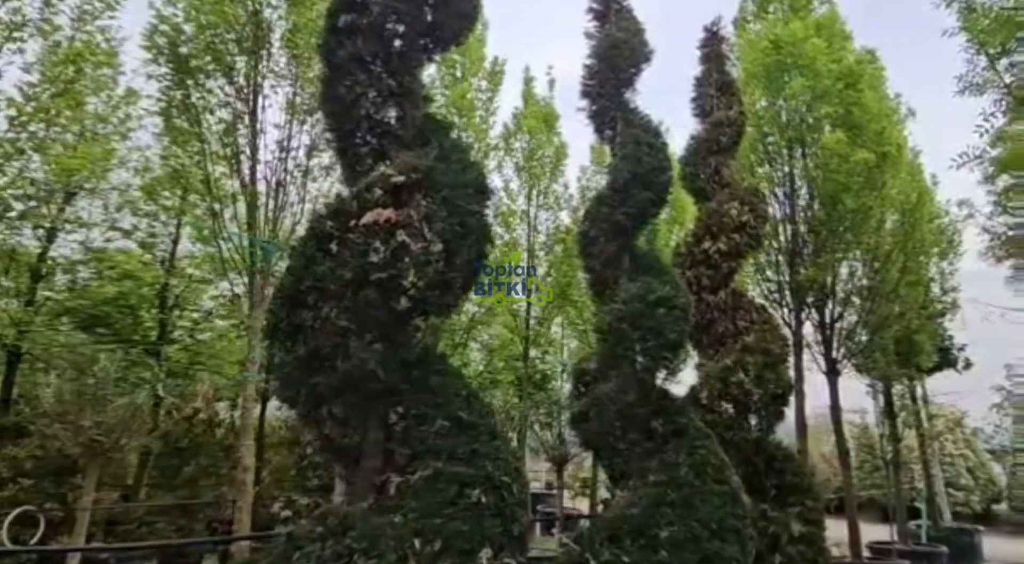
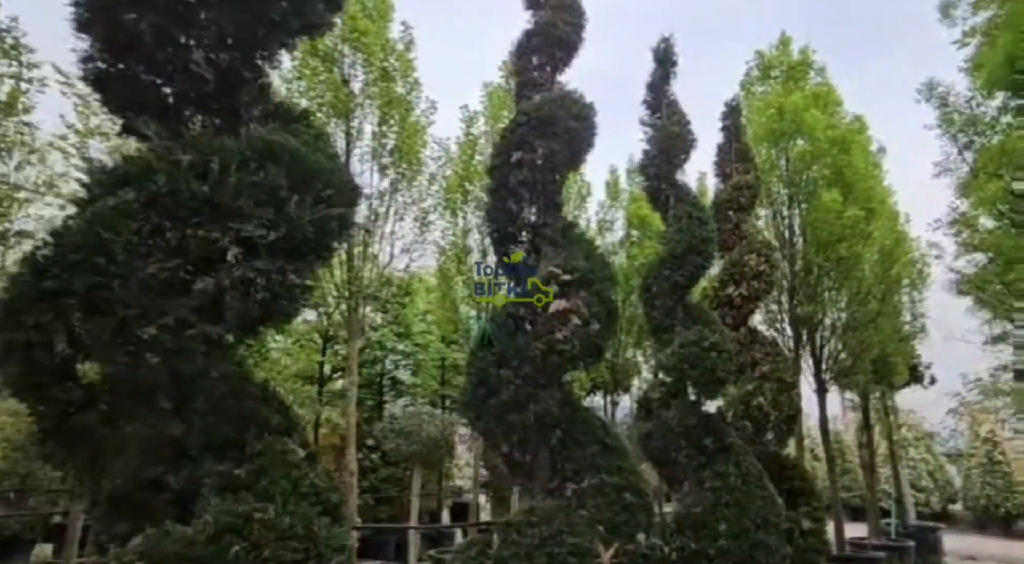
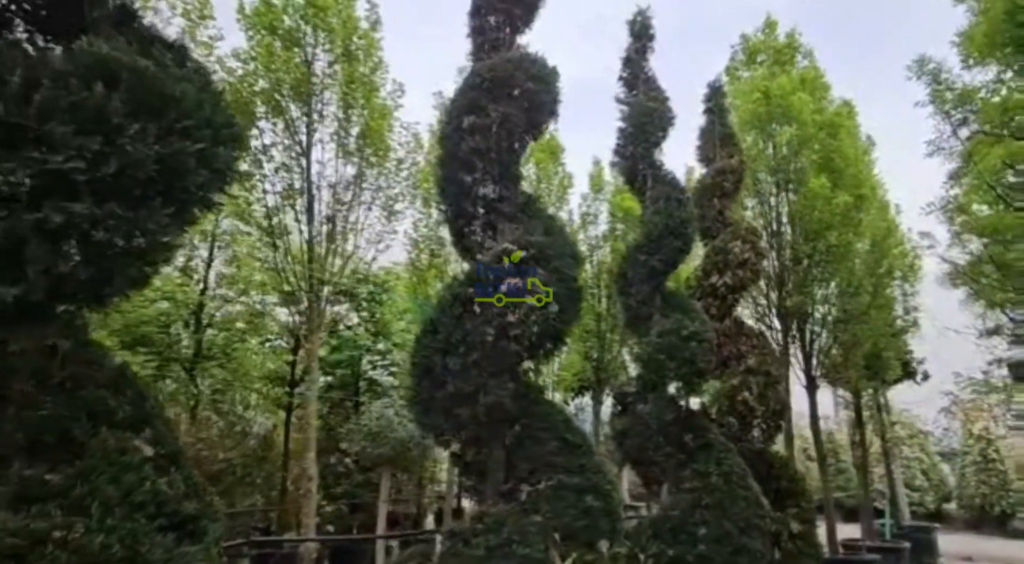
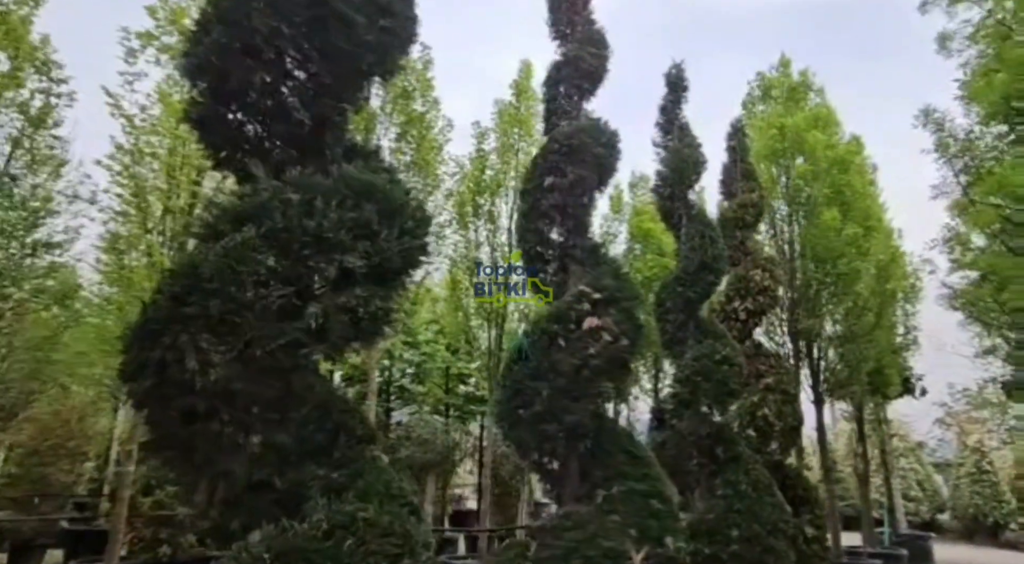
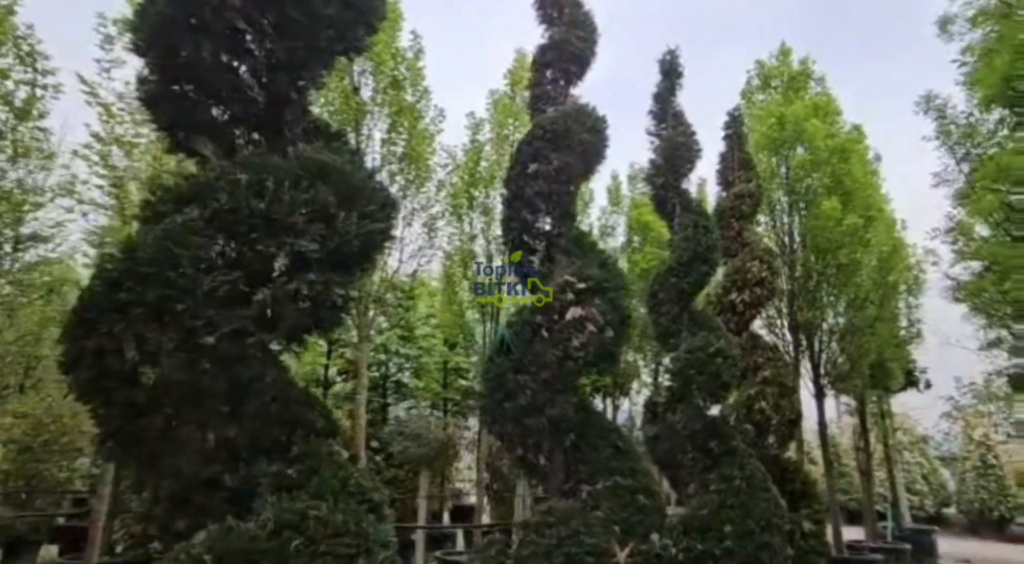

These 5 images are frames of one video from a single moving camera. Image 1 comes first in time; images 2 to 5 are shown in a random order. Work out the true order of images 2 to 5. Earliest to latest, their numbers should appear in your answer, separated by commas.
3, 2, 5, 4
